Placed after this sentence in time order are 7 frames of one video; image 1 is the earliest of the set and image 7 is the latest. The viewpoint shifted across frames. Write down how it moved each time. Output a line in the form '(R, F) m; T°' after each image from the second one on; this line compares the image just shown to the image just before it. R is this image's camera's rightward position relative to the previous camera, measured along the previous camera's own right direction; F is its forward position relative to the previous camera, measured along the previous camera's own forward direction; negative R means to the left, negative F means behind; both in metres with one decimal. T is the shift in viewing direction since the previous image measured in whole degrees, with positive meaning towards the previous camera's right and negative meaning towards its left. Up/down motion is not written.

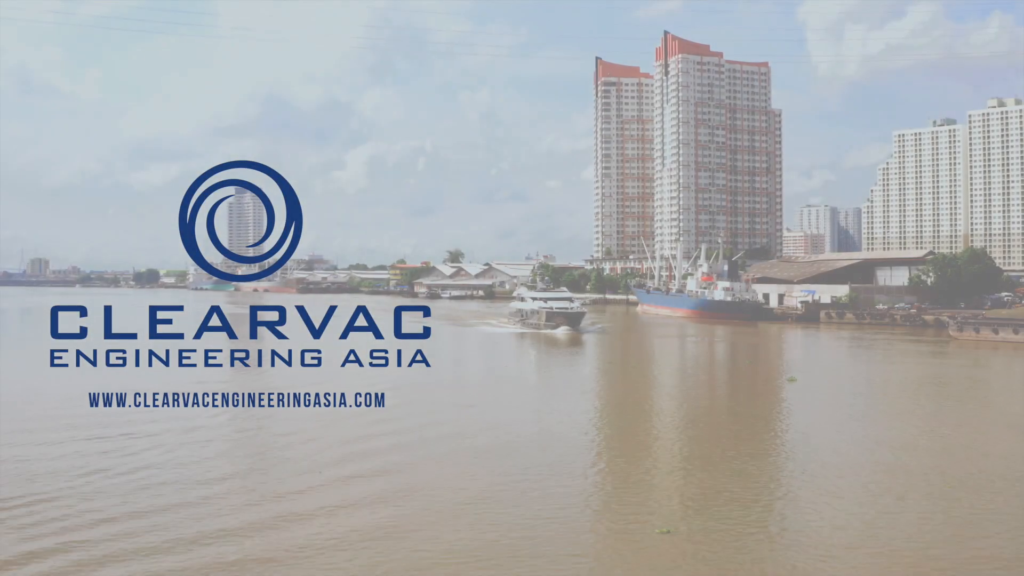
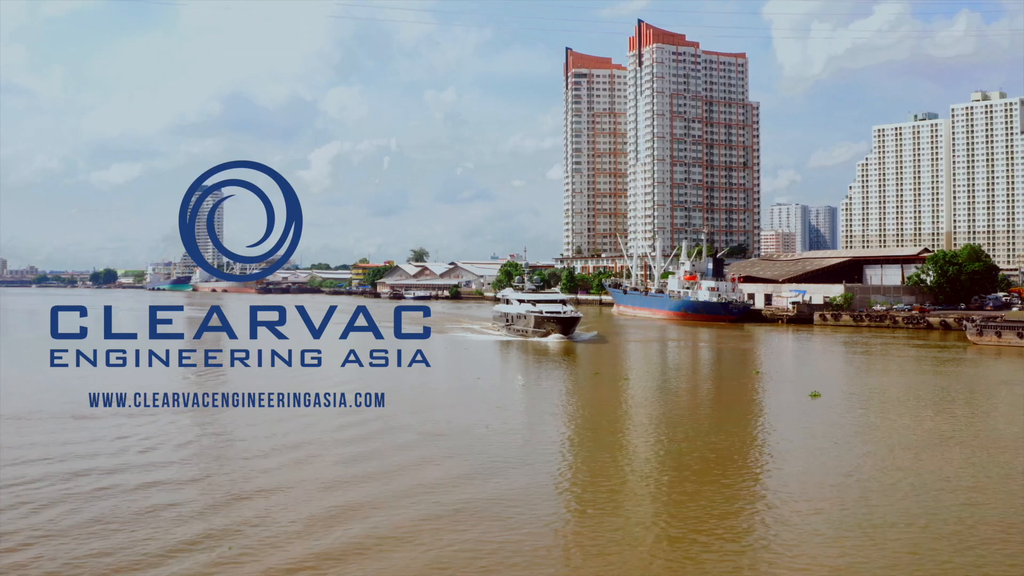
(-1.3, +0.4) m; +2°
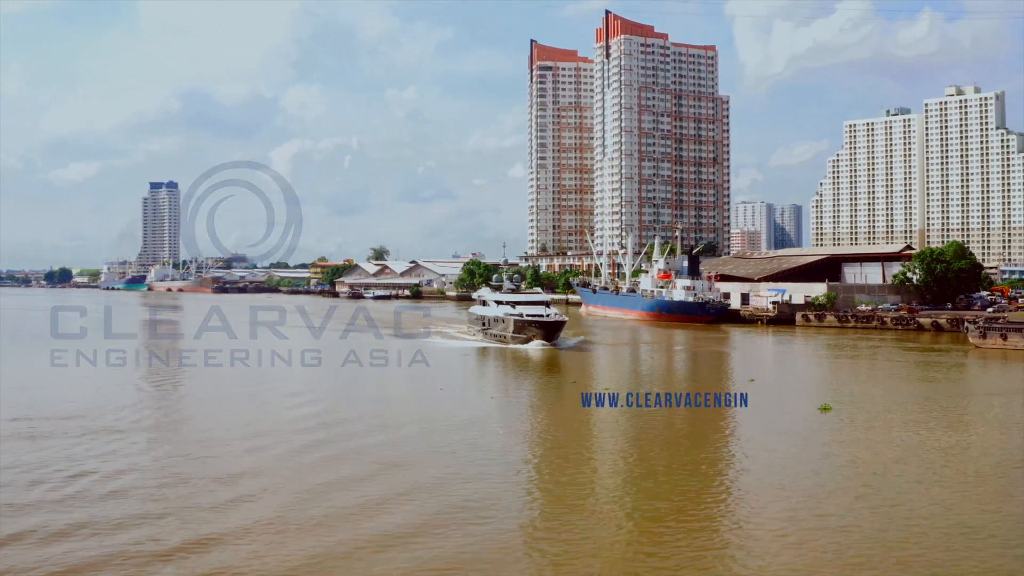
(+0.8, +1.9) m; +1°
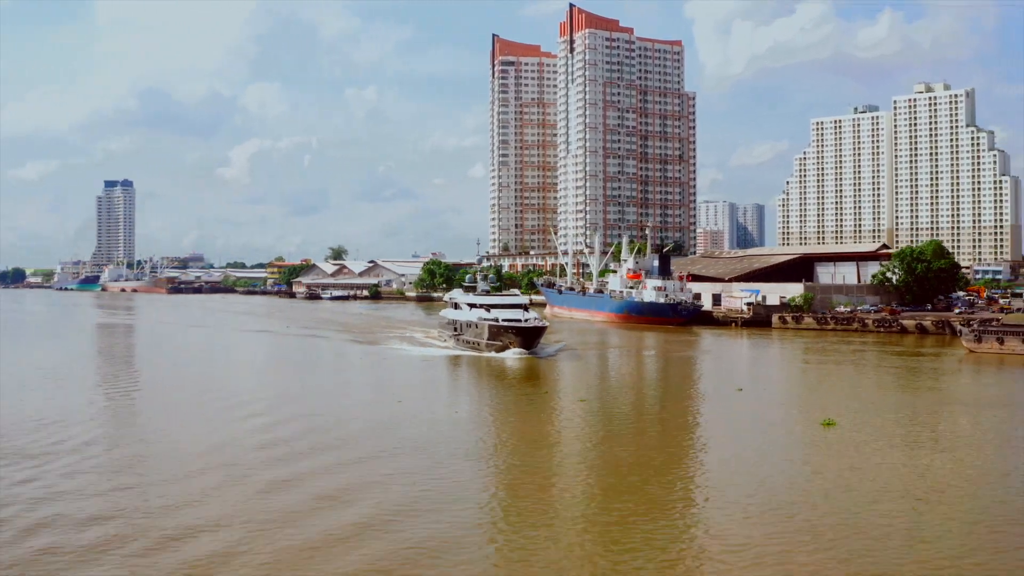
(+3.1, +1.0) m; -1°
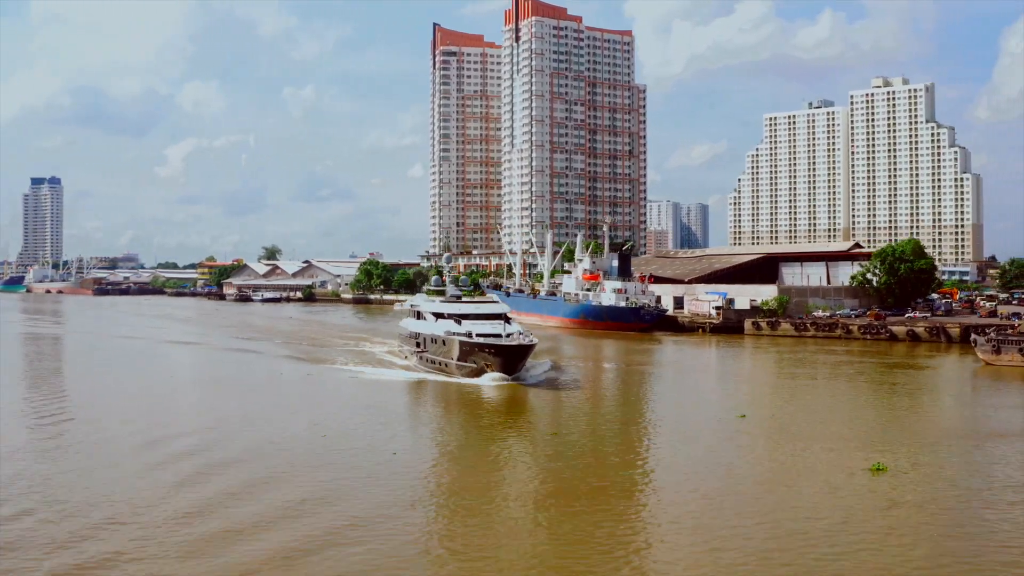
(-2.1, -7.9) m; 0°
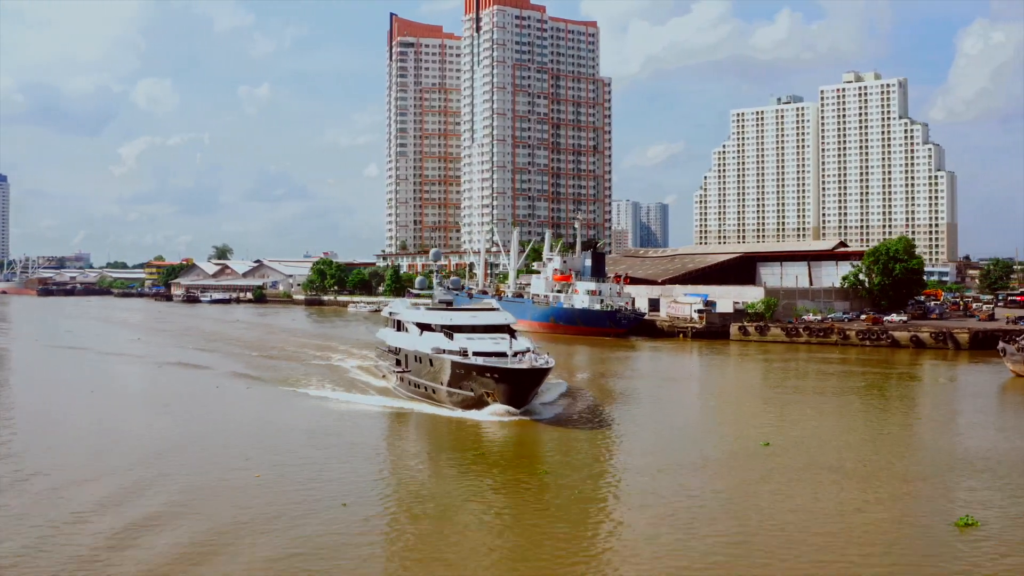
(-0.6, +3.6) m; +3°
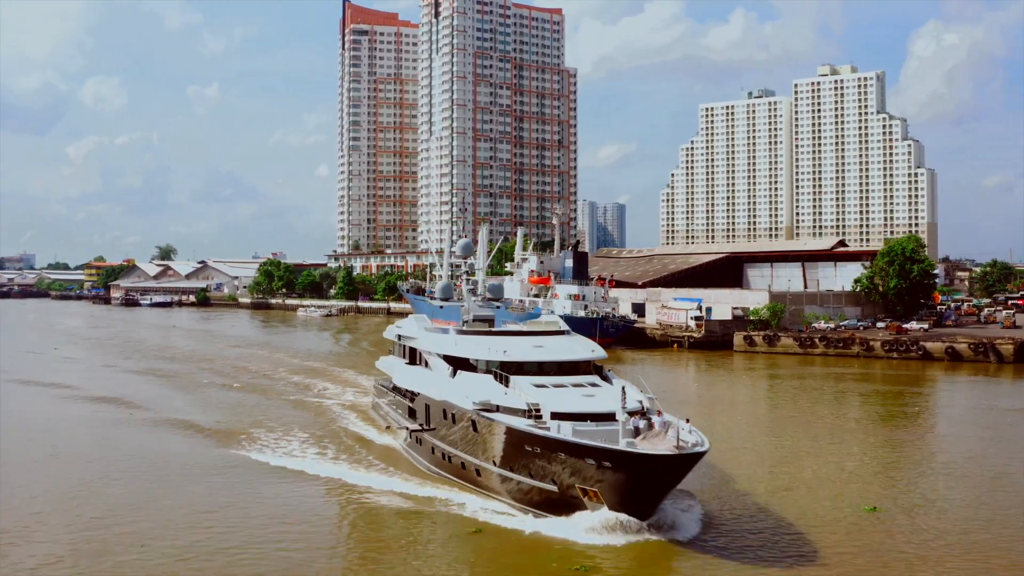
(-1.3, +4.4) m; +4°
